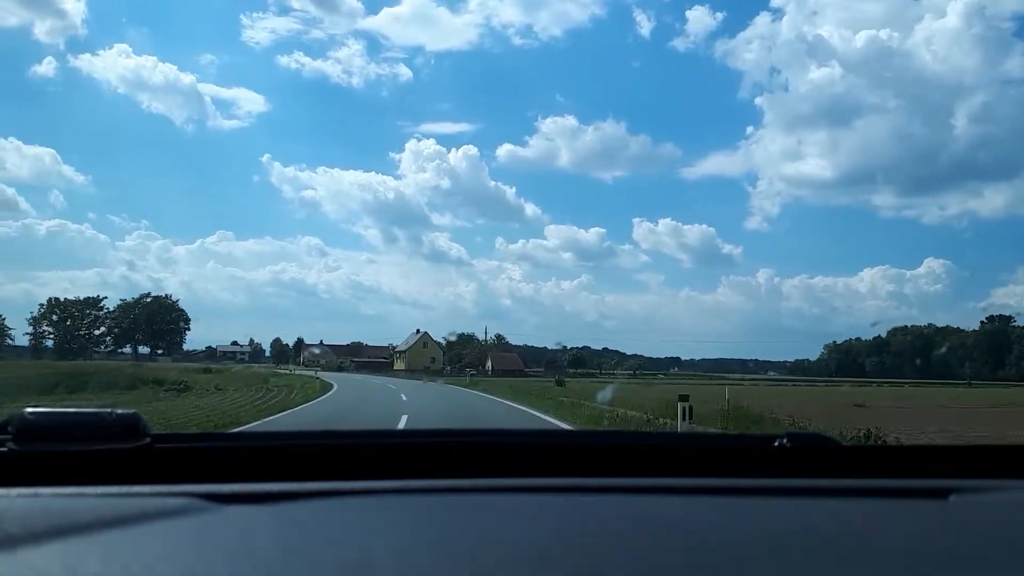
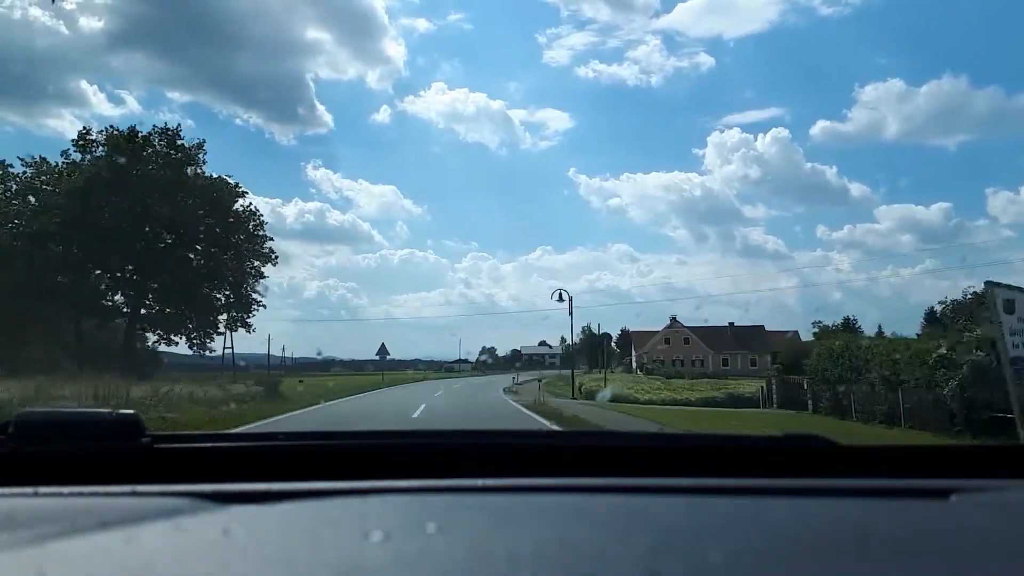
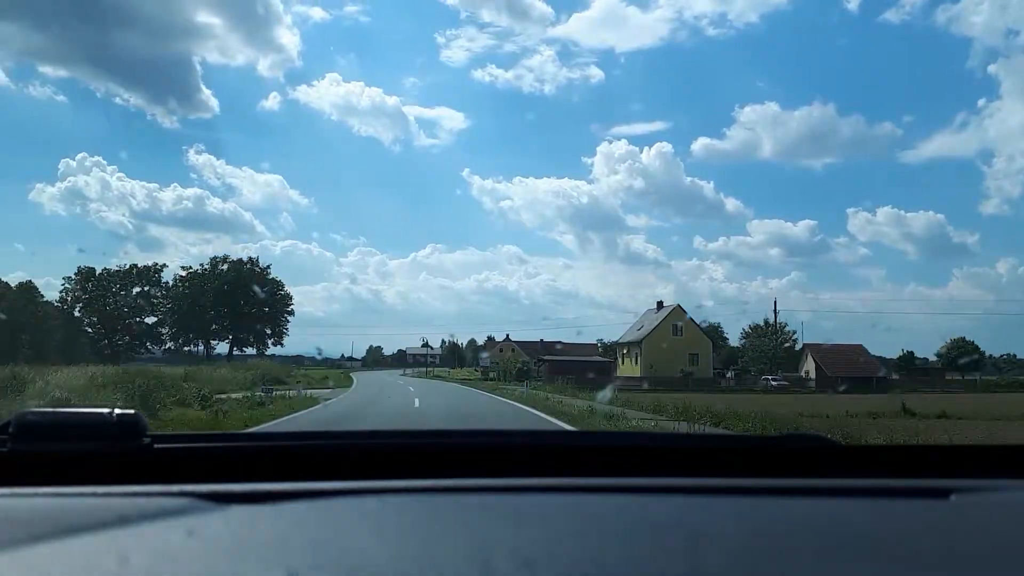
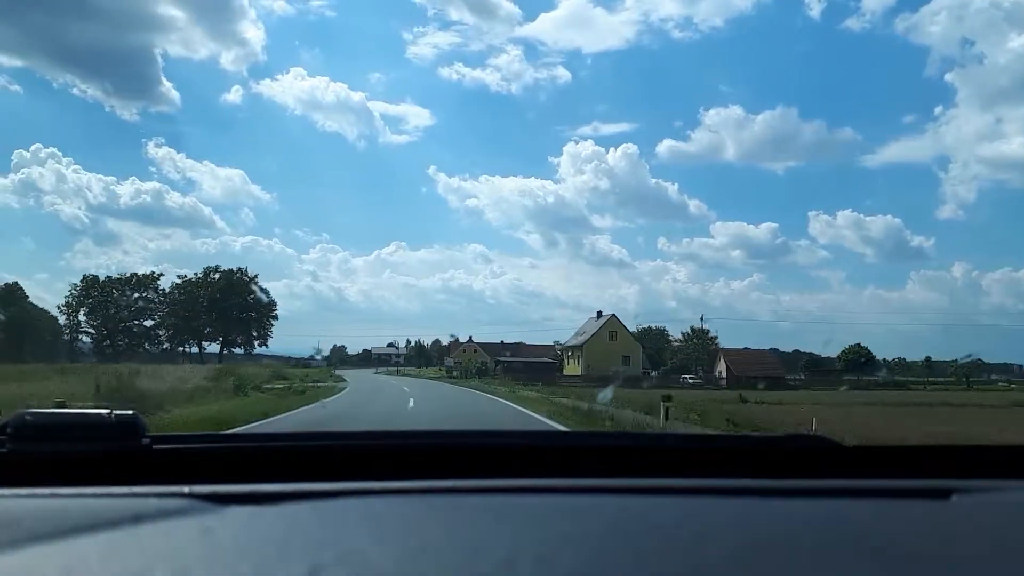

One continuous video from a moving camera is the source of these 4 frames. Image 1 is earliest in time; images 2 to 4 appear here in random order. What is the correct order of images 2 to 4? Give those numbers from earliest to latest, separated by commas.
4, 3, 2
